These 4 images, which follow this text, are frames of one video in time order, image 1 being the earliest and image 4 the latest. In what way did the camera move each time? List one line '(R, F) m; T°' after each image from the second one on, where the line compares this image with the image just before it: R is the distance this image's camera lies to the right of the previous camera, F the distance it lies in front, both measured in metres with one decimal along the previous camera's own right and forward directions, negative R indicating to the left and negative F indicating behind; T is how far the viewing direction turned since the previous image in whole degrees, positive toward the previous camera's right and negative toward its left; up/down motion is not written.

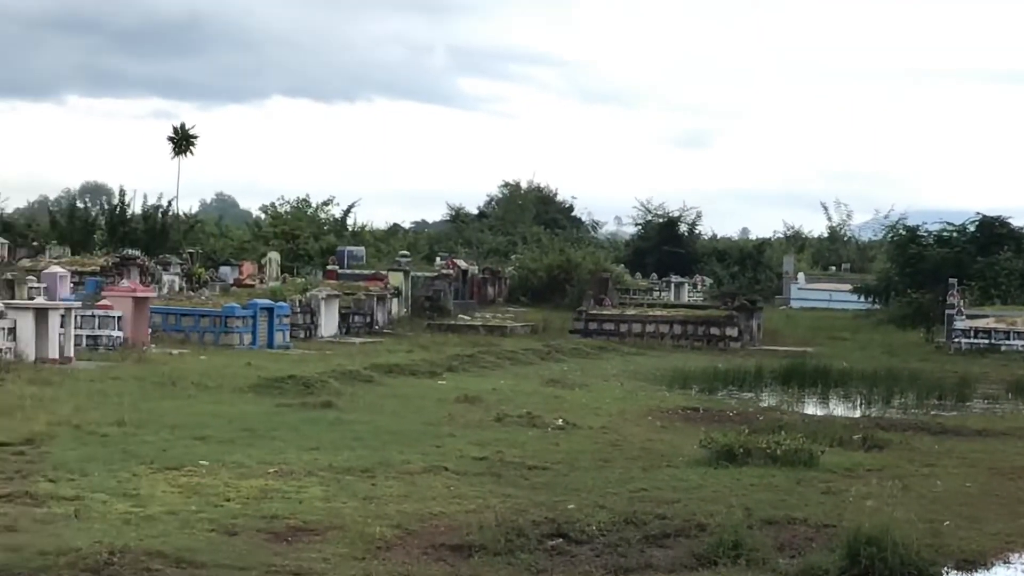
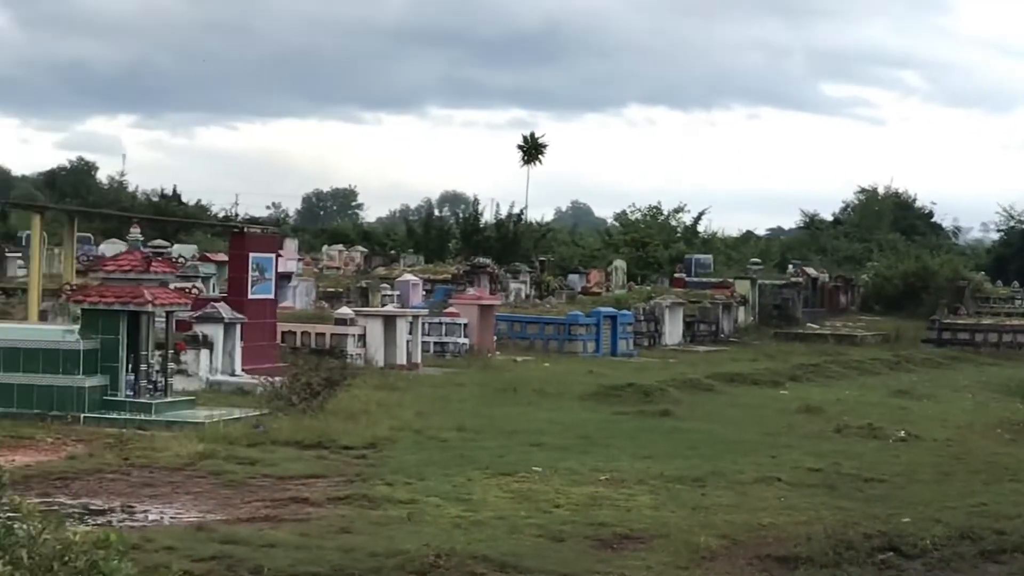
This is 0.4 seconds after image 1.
(+0.2, +0.1) m; -15°
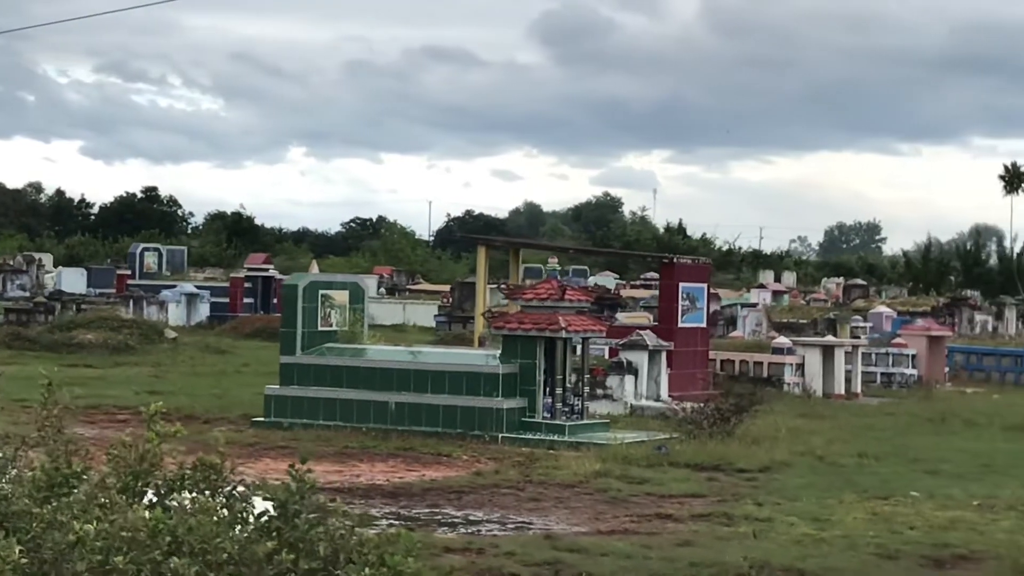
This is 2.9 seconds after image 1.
(+1.5, -0.1) m; -23°
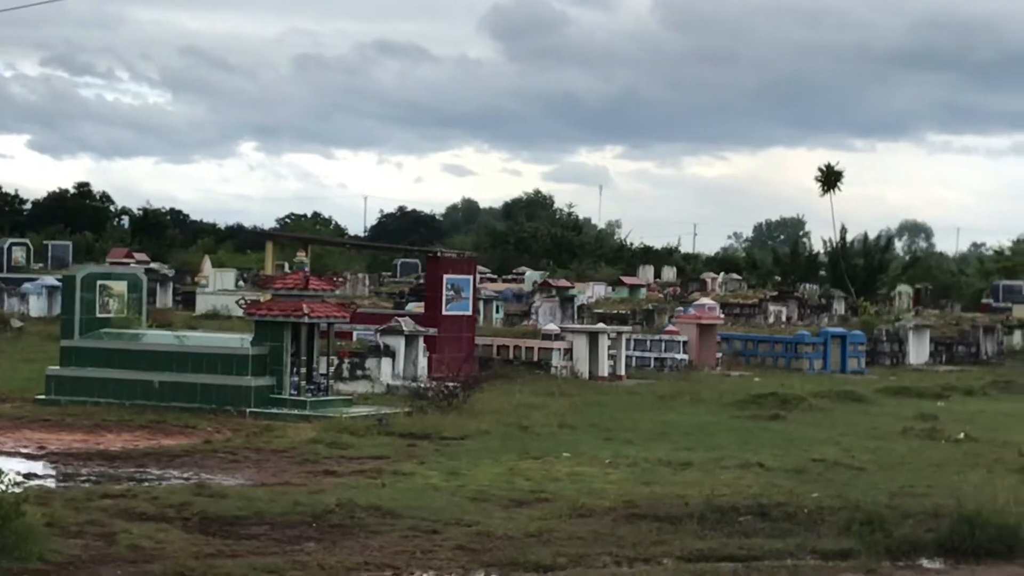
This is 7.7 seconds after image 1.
(+2.8, -2.0) m; +2°
